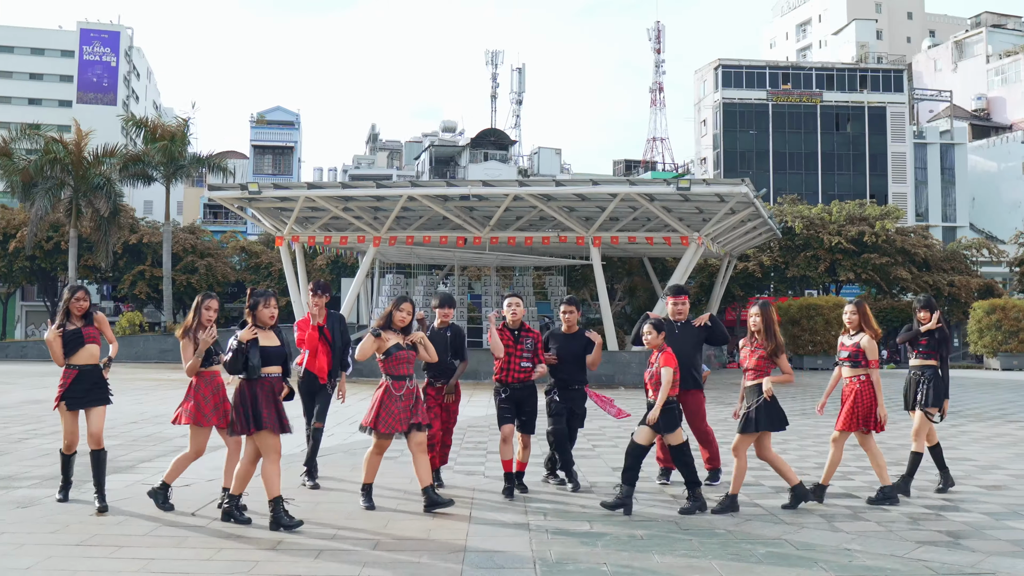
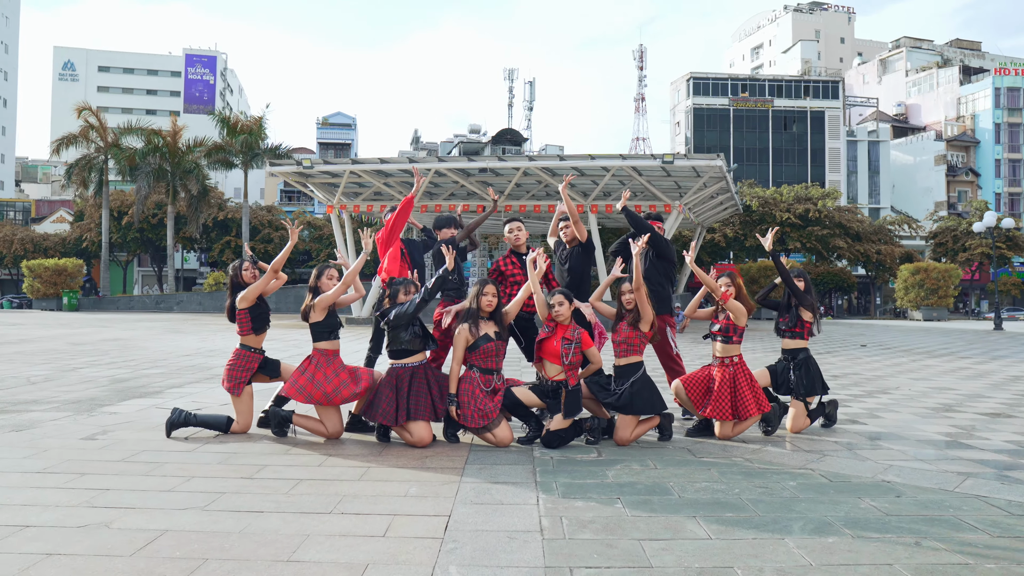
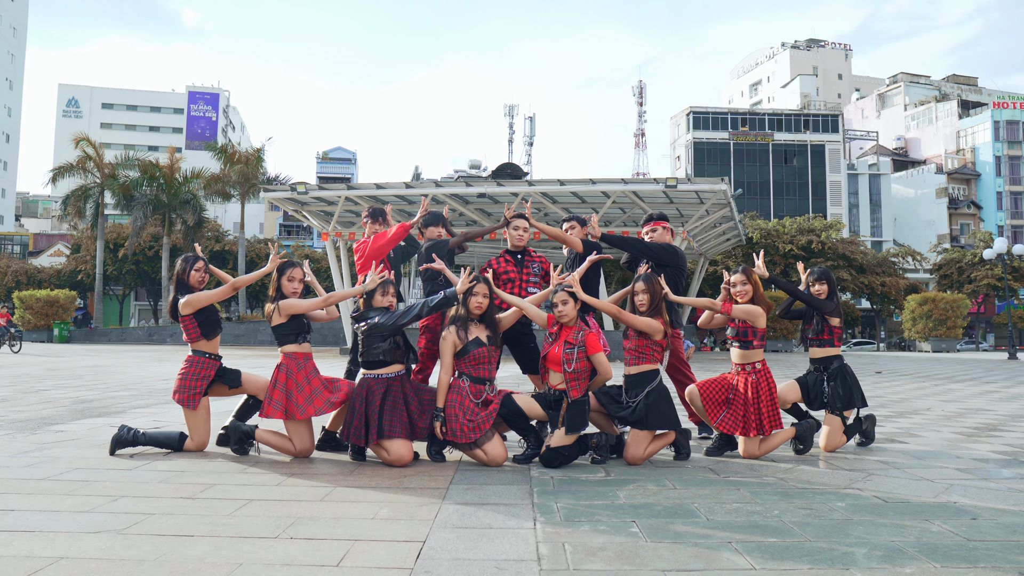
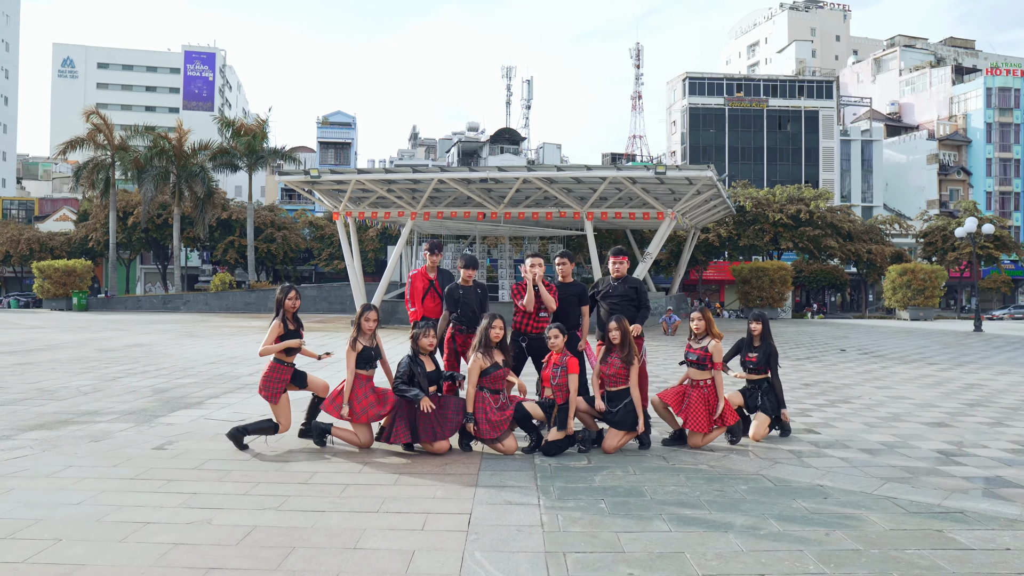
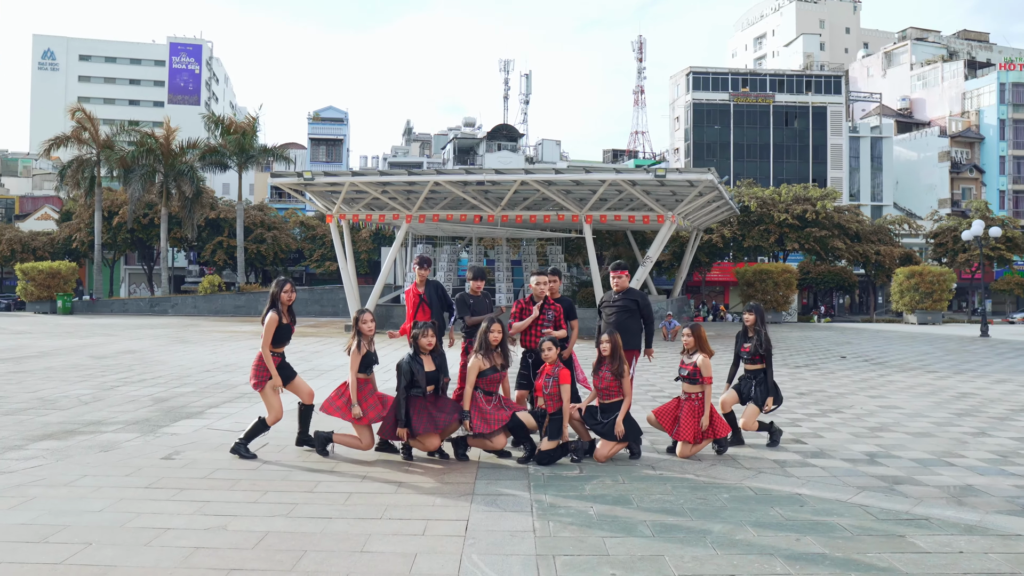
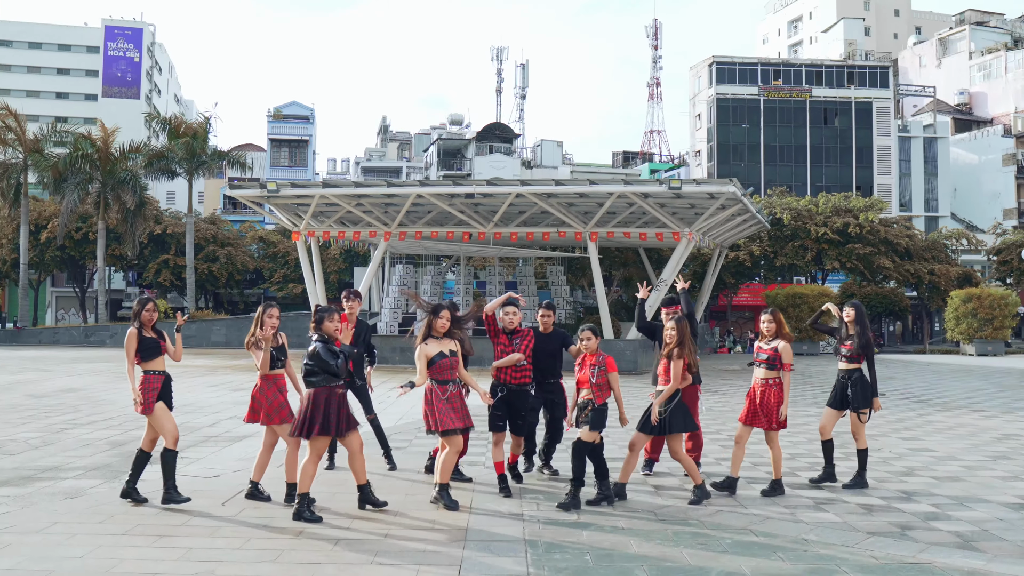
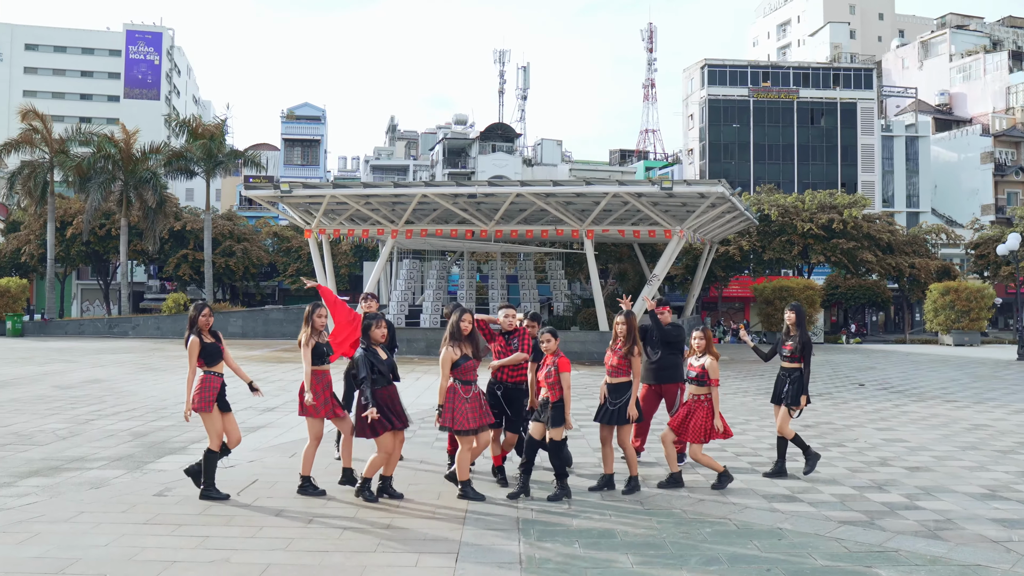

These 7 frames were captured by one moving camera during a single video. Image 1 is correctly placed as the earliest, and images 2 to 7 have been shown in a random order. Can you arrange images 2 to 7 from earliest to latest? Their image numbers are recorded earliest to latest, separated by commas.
6, 7, 5, 4, 2, 3
